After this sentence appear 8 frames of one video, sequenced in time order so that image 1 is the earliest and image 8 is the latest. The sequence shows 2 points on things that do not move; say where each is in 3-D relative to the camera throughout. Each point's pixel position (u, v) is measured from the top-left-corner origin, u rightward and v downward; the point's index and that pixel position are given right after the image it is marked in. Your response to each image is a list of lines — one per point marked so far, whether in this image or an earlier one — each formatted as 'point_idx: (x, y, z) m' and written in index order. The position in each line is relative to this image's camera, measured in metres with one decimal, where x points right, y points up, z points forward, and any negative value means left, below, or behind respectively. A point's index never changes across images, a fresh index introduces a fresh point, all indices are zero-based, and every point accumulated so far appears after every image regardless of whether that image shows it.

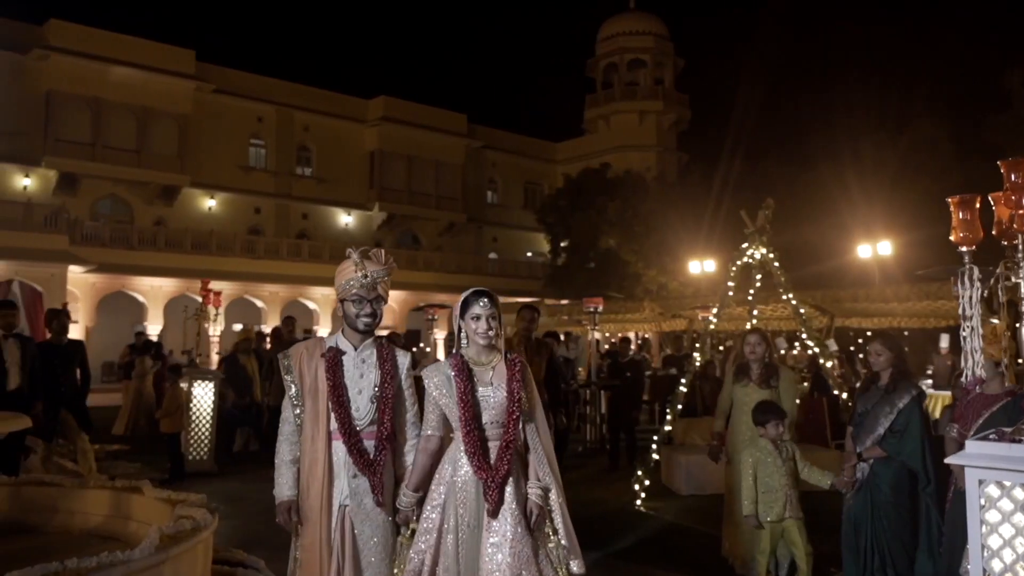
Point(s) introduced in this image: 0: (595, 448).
0: (+1.2, -2.3, +12.8) m
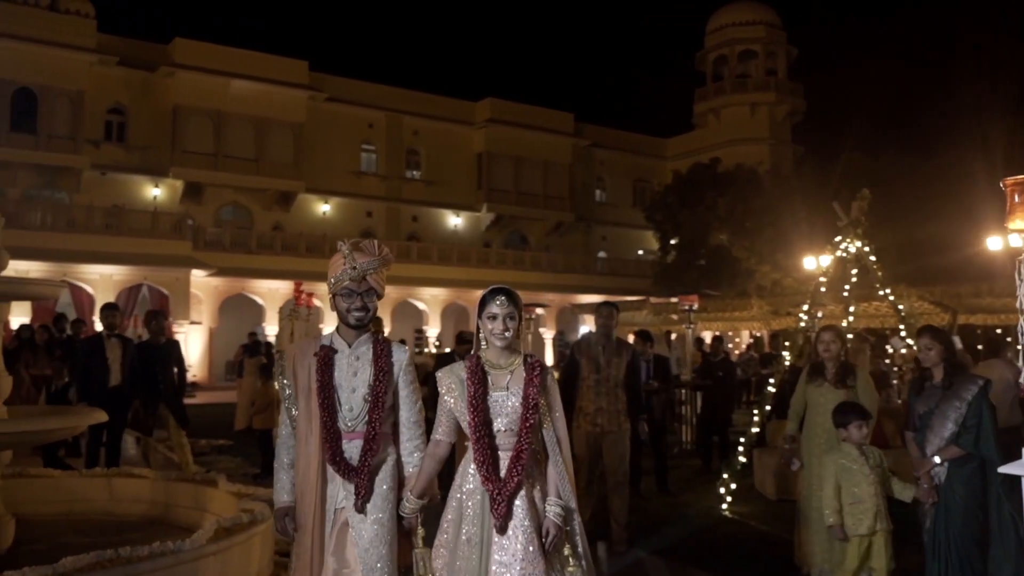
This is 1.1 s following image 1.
0: (+2.4, -2.2, +12.5) m
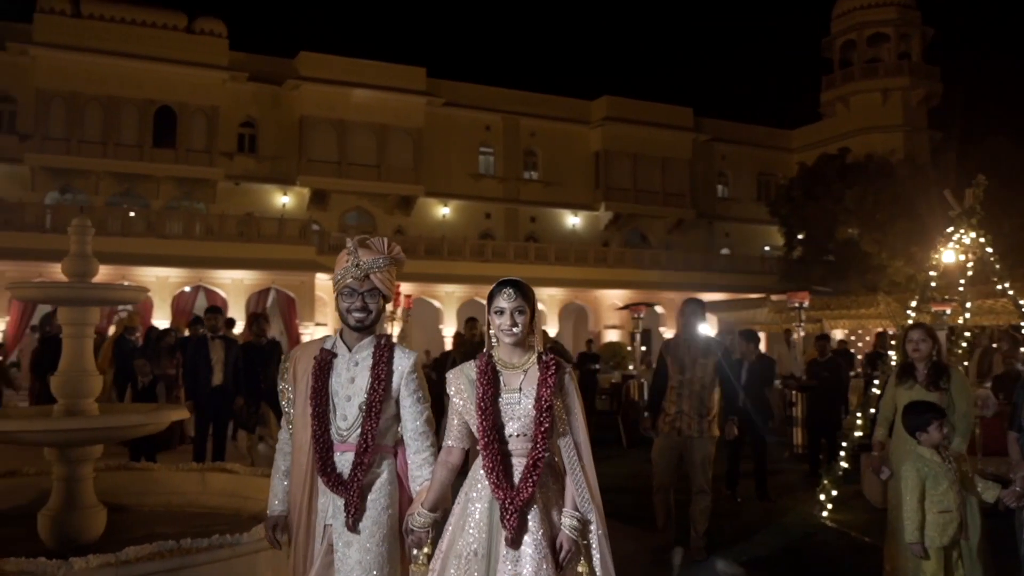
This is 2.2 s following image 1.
0: (+3.8, -2.2, +12.0) m
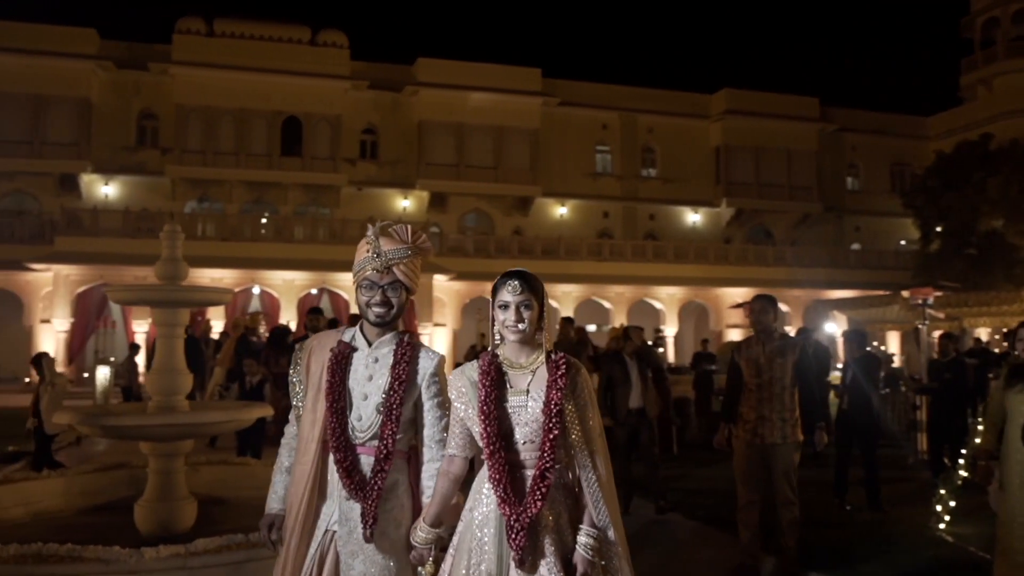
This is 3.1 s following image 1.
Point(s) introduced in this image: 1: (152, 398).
0: (+5.1, -2.1, +11.3) m
1: (-2.6, -0.8, +6.6) m
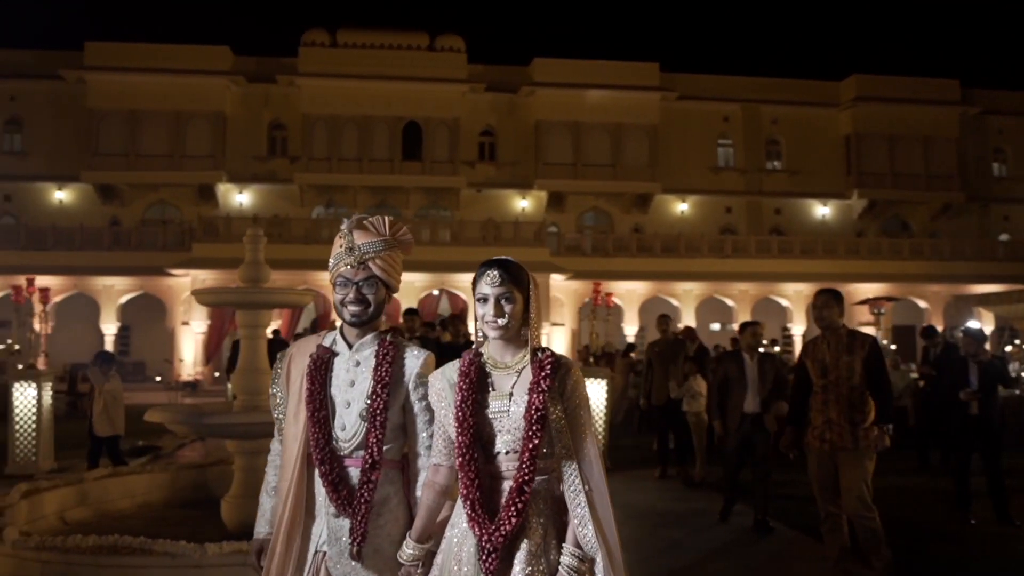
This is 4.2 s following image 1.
0: (+6.3, -2.1, +10.3) m
1: (-2.1, -0.8, +6.8) m
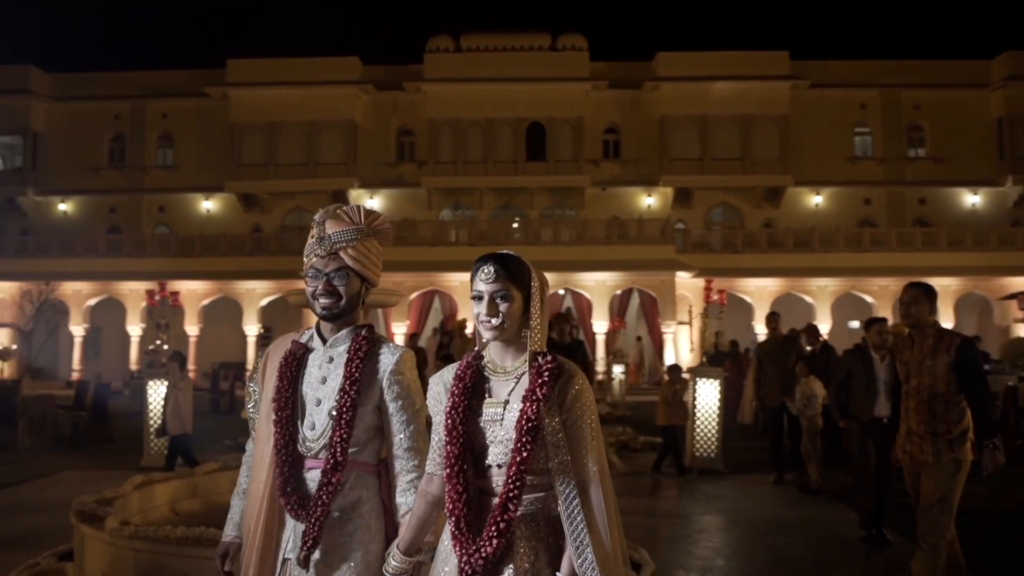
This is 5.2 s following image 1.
0: (+7.4, -2.0, +9.2) m
1: (-1.4, -0.8, +7.0) m
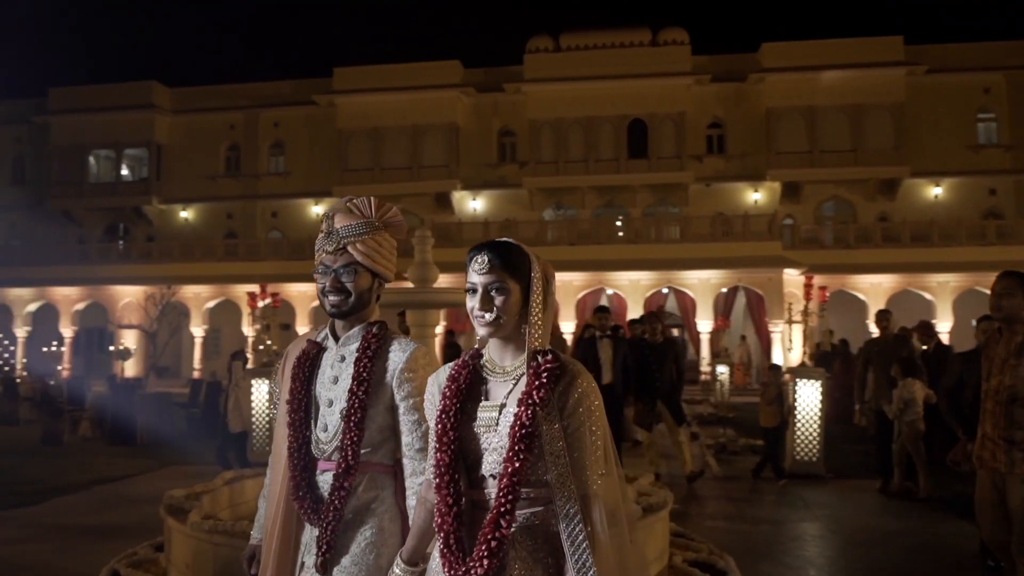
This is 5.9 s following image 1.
0: (+8.2, -1.9, +8.2) m
1: (-0.8, -0.8, +7.1) m
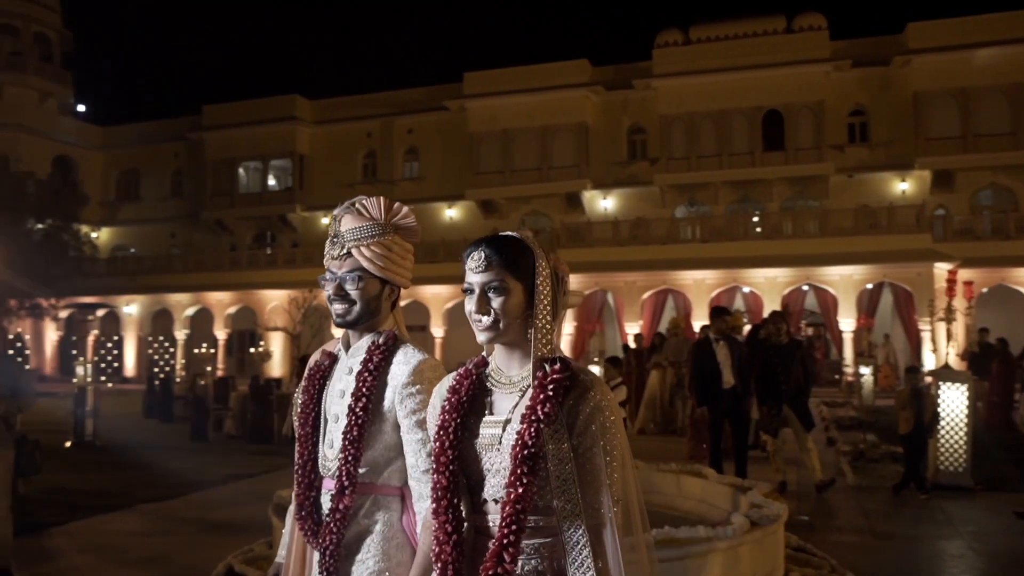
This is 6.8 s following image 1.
0: (+9.1, -1.8, +6.7) m
1: (0.0, -0.9, +7.0) m
